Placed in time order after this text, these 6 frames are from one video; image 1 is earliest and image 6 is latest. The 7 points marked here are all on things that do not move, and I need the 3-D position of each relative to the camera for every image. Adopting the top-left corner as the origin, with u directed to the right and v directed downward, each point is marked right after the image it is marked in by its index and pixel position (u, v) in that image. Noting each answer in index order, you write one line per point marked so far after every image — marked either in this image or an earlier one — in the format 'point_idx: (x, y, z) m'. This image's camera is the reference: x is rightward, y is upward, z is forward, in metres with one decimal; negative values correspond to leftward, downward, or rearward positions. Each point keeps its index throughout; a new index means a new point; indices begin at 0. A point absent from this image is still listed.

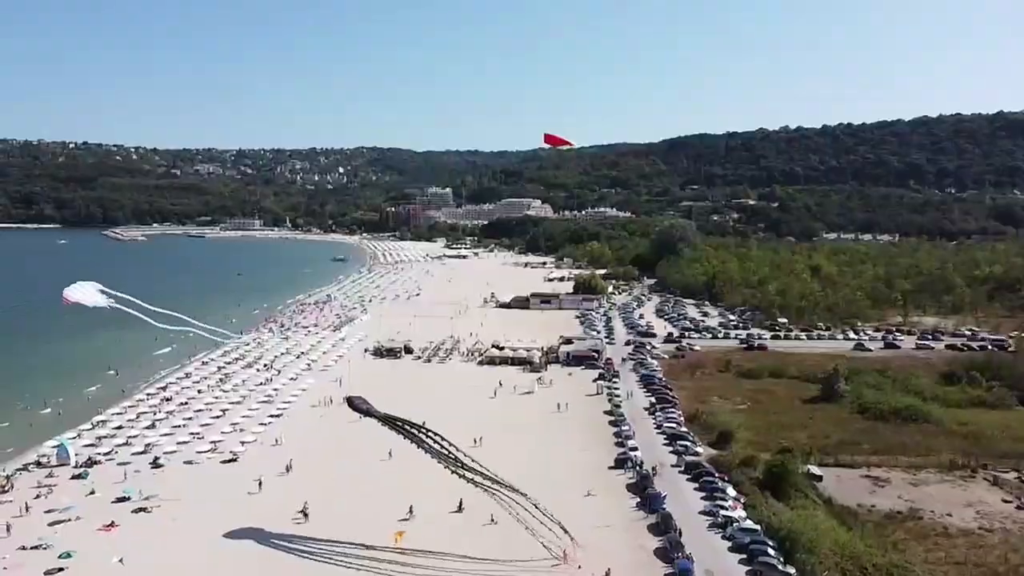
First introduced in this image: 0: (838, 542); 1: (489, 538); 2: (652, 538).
0: (+7.2, -5.7, +17.9) m
1: (-0.6, -6.1, +19.7) m
2: (+3.3, -5.9, +19.3) m
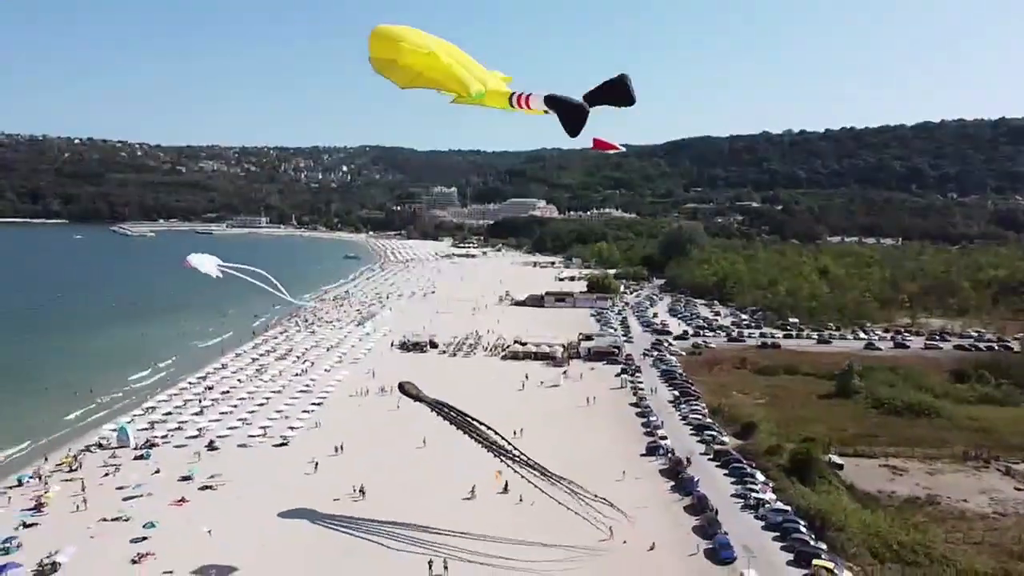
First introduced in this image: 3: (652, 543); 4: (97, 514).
0: (+8.4, -5.6, +19.3) m
1: (+0.6, -5.9, +21.0) m
2: (+4.5, -5.8, +20.6) m
3: (+3.4, -6.0, +19.3) m
4: (-10.2, -5.5, +20.0) m
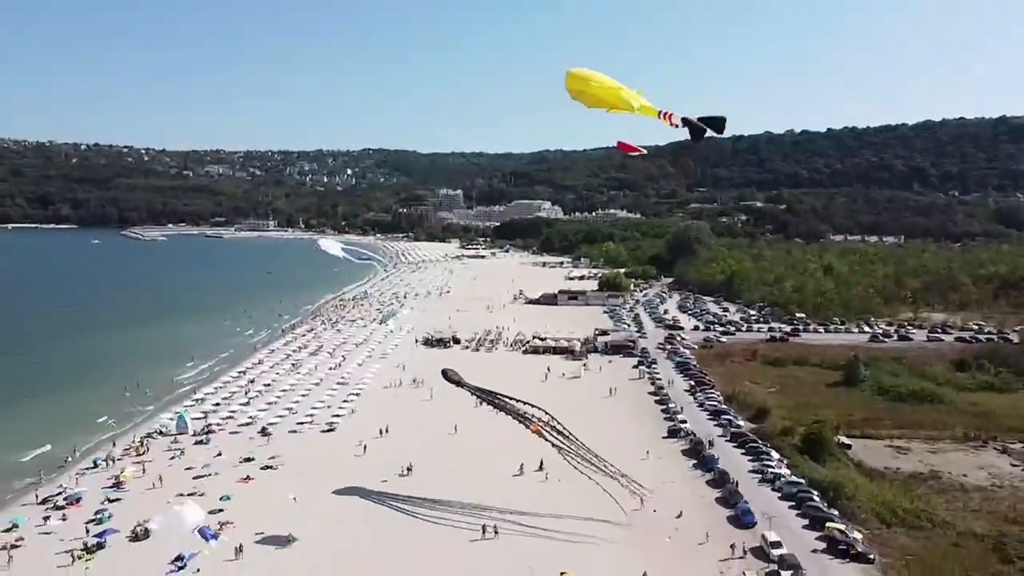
0: (+9.4, -5.4, +21.1) m
1: (+1.6, -5.8, +22.9) m
2: (+5.5, -5.6, +22.5) m
3: (+4.4, -5.8, +21.2) m
4: (-9.1, -5.4, +21.9) m
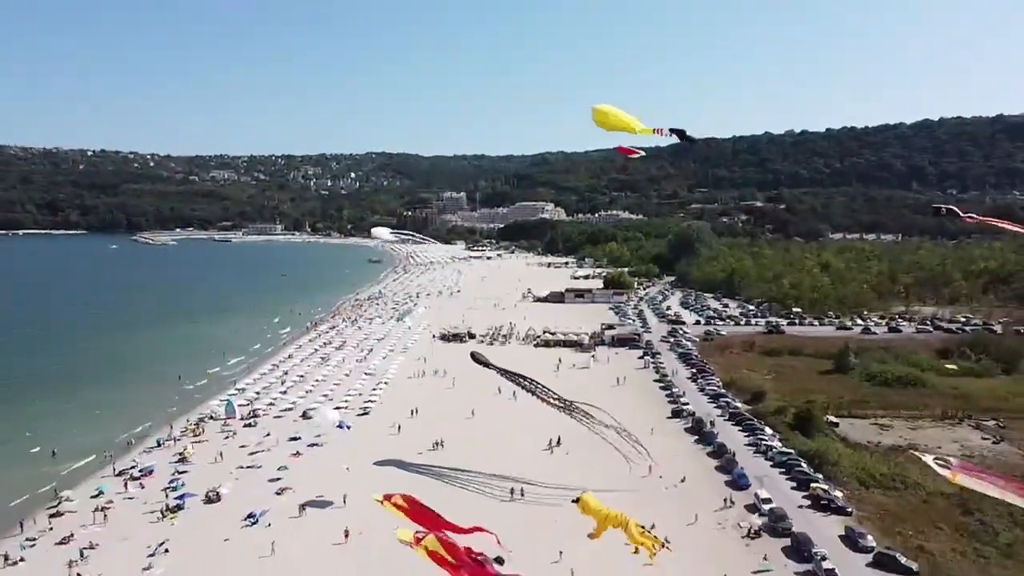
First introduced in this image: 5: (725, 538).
0: (+10.0, -5.1, +23.8) m
1: (+2.2, -5.6, +25.6) m
2: (+6.2, -5.3, +25.2) m
3: (+5.0, -5.6, +23.9) m
4: (-8.5, -5.3, +24.6) m
5: (+5.1, -5.9, +19.3) m
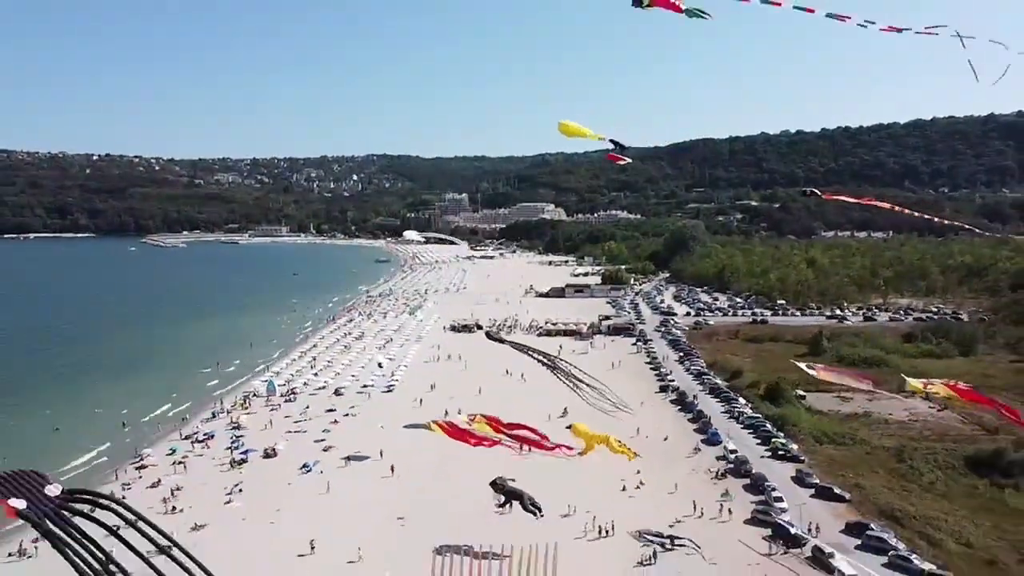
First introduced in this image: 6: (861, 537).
0: (+10.3, -4.6, +27.9) m
1: (+2.5, -5.2, +29.6) m
2: (+6.4, -4.9, +29.2) m
3: (+5.3, -5.2, +27.9) m
4: (-8.2, -5.0, +28.7) m
5: (+5.4, -5.5, +23.4) m
6: (+7.9, -5.6, +18.3) m
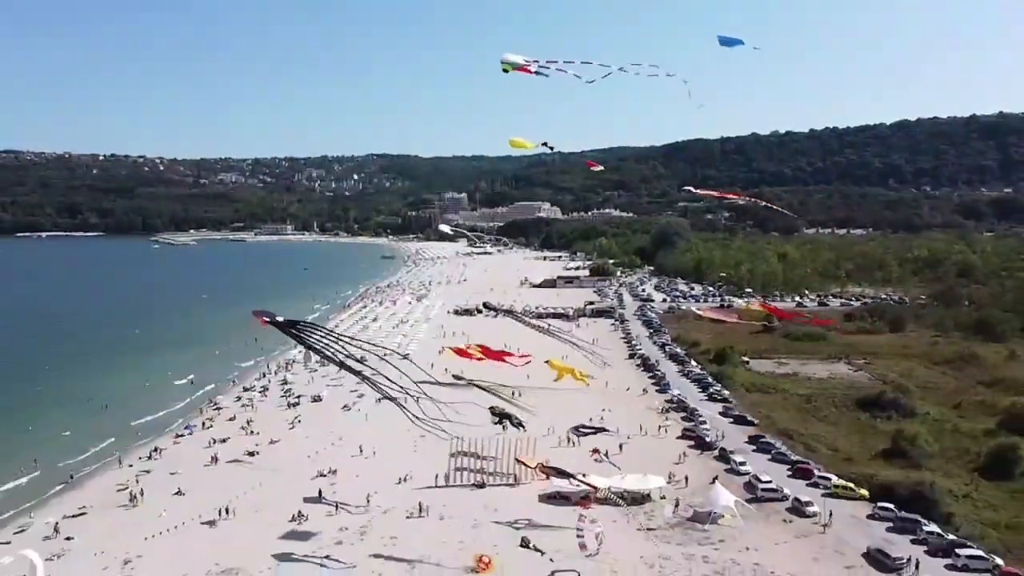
0: (+10.1, -3.9, +34.9) m
1: (+2.3, -4.4, +36.6) m
2: (+6.2, -4.2, +36.2) m
3: (+5.1, -4.4, +34.9) m
4: (-8.5, -4.3, +35.7) m
5: (+5.1, -4.7, +30.4) m
6: (+7.7, -4.9, +25.3) m
